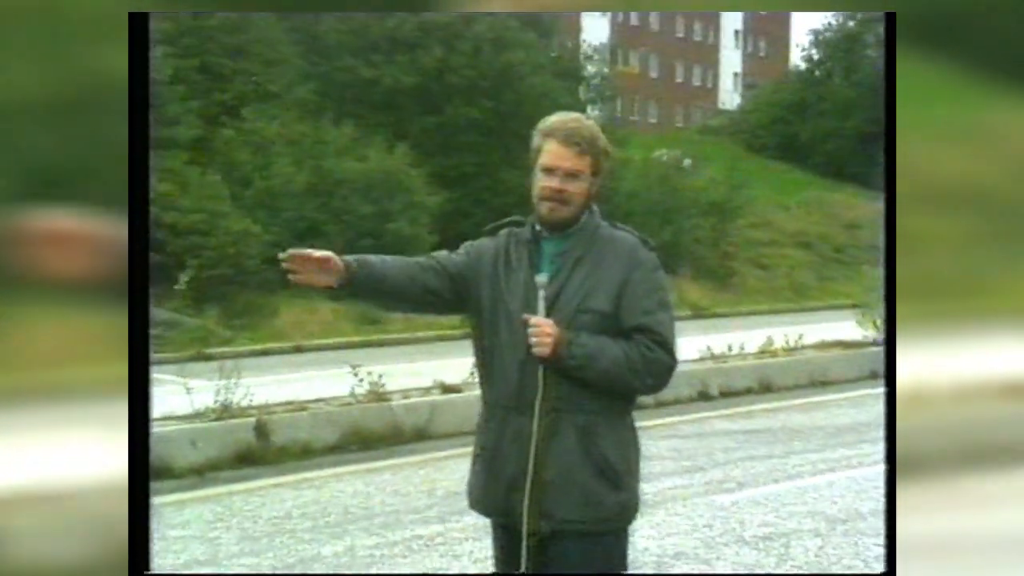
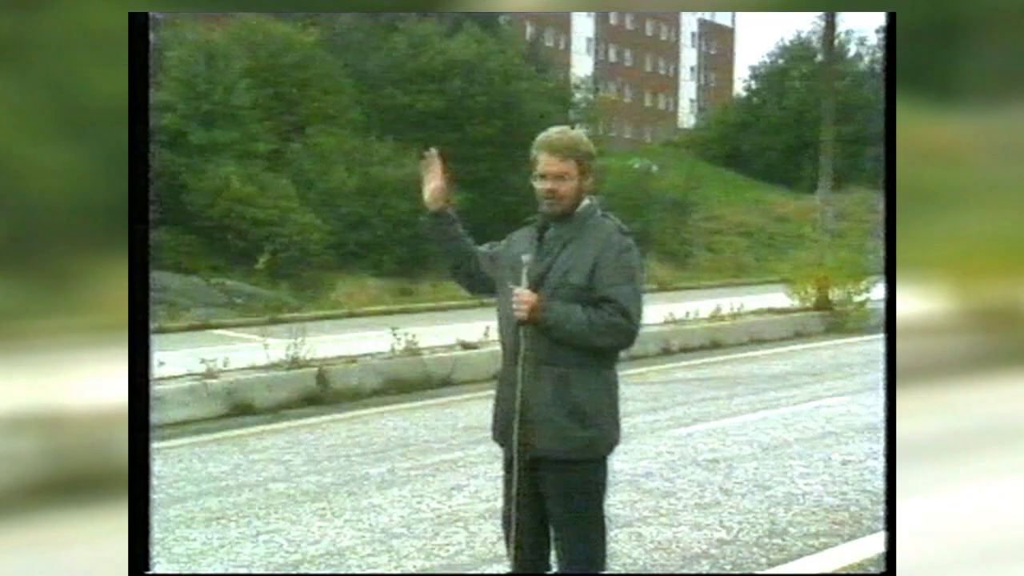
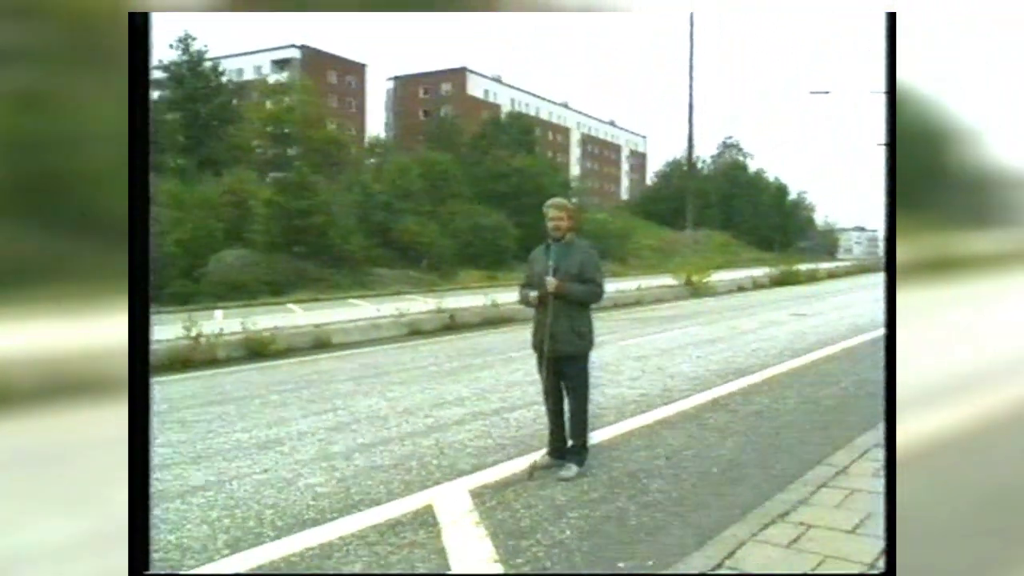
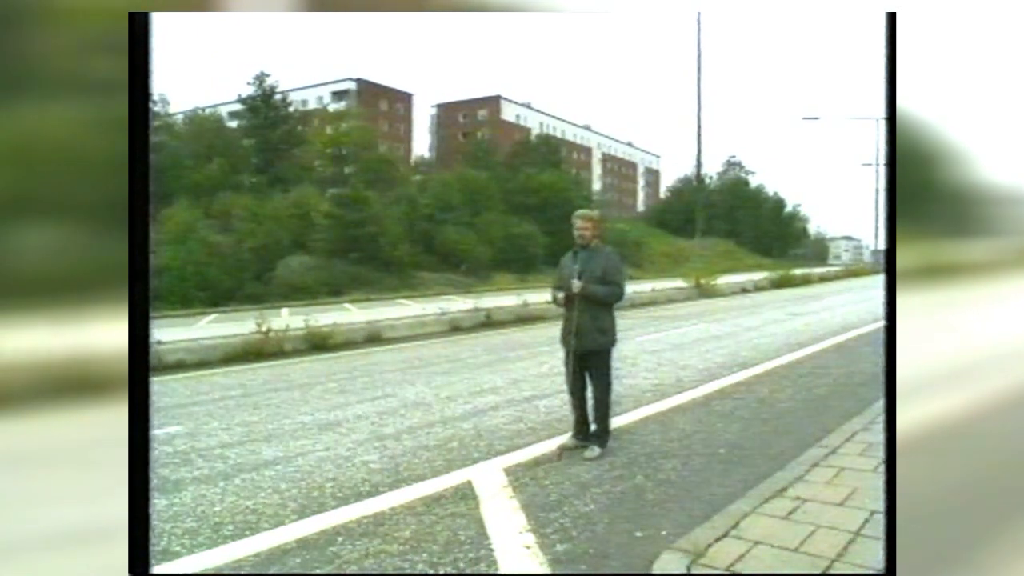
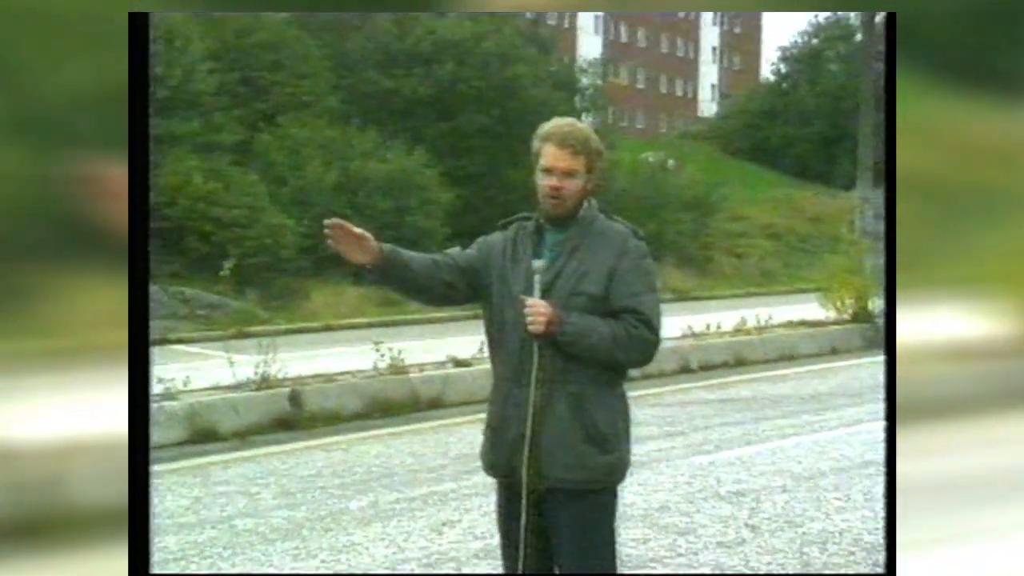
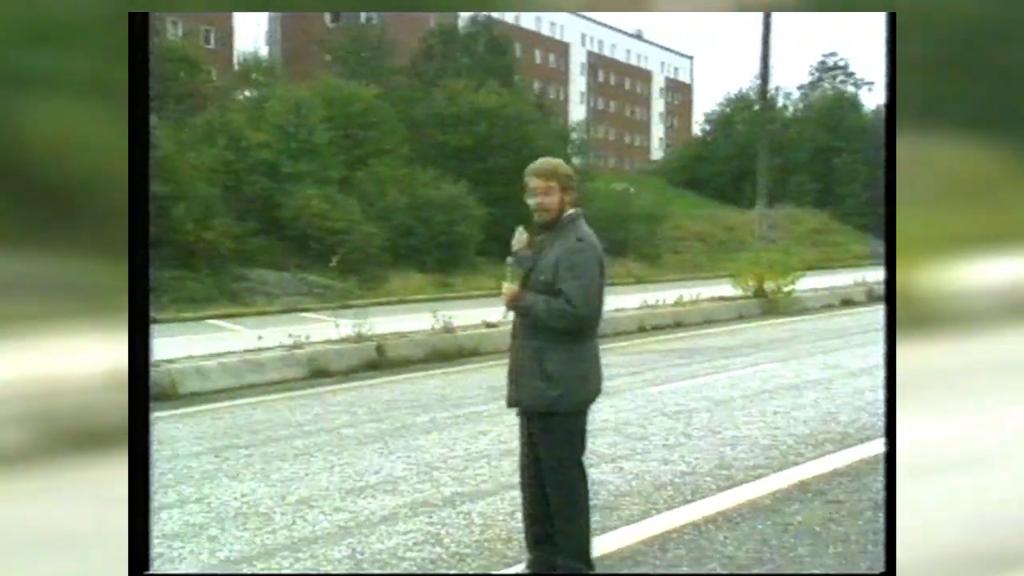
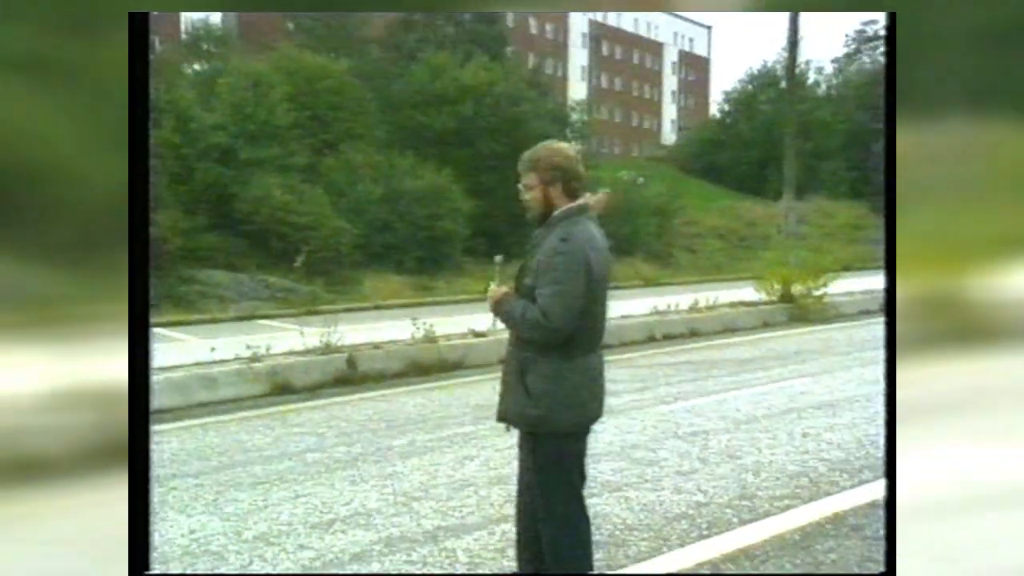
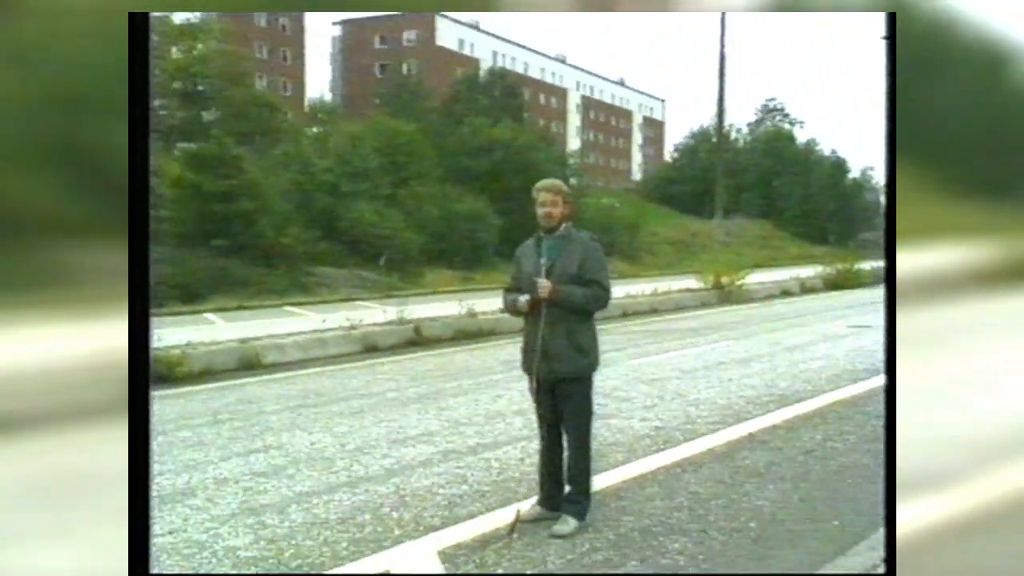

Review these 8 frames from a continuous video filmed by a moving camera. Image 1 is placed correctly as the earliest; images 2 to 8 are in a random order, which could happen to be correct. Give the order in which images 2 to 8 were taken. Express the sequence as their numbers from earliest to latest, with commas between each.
5, 2, 7, 6, 8, 3, 4
